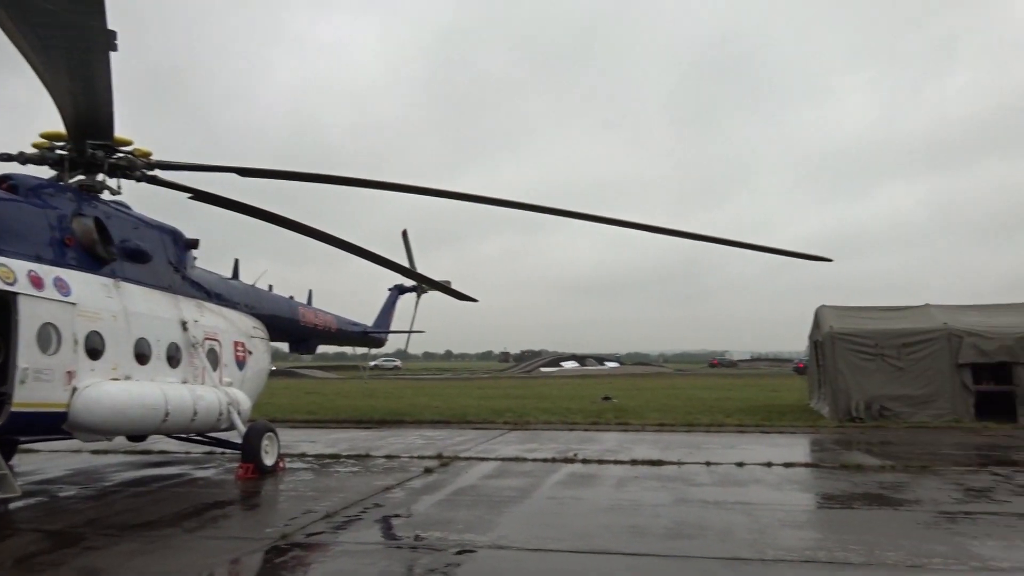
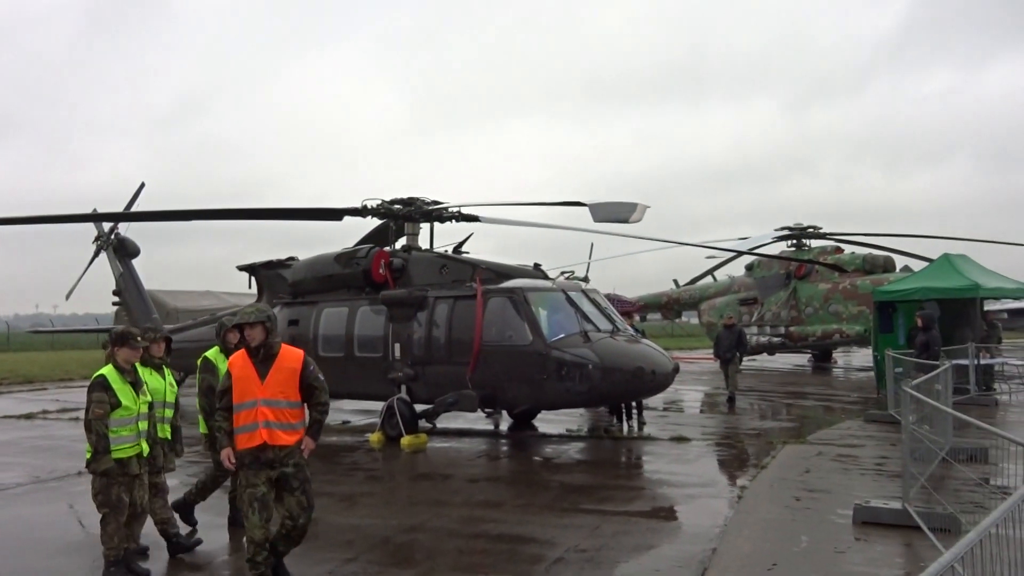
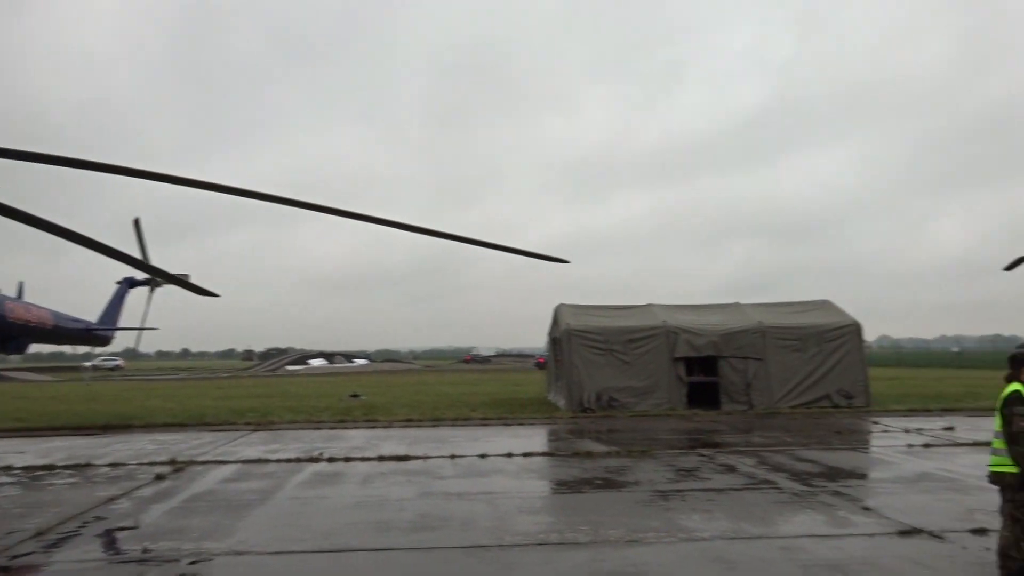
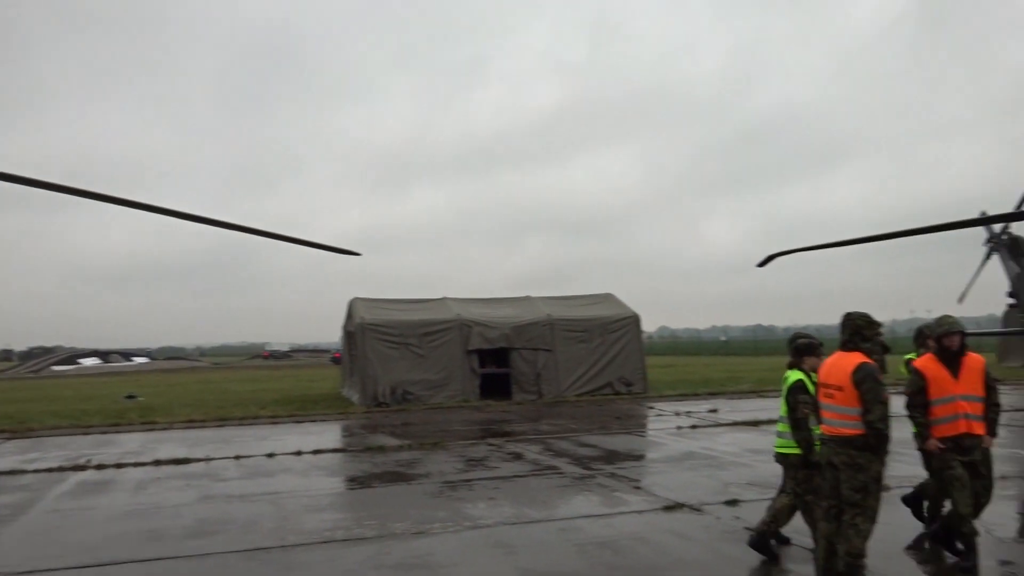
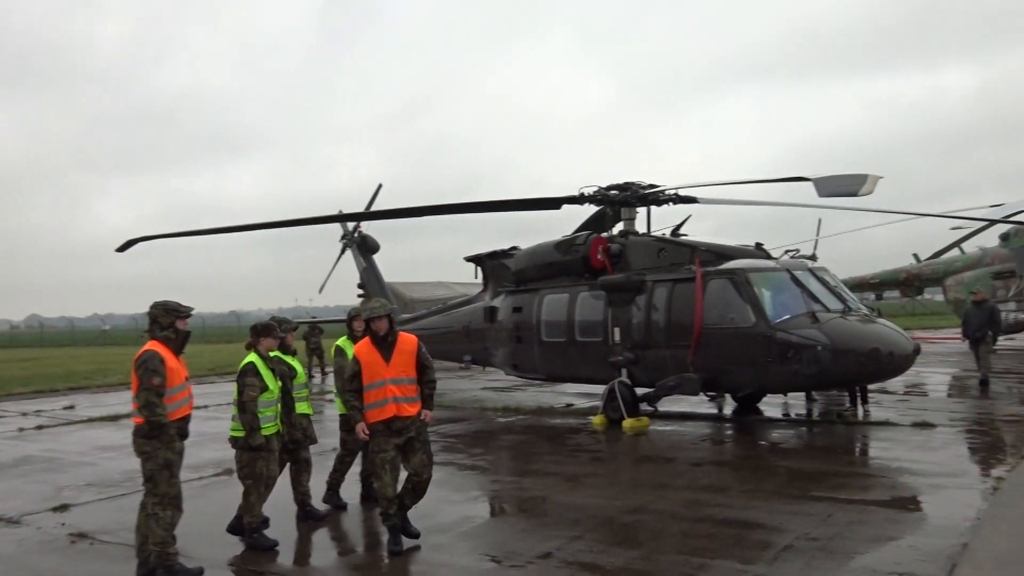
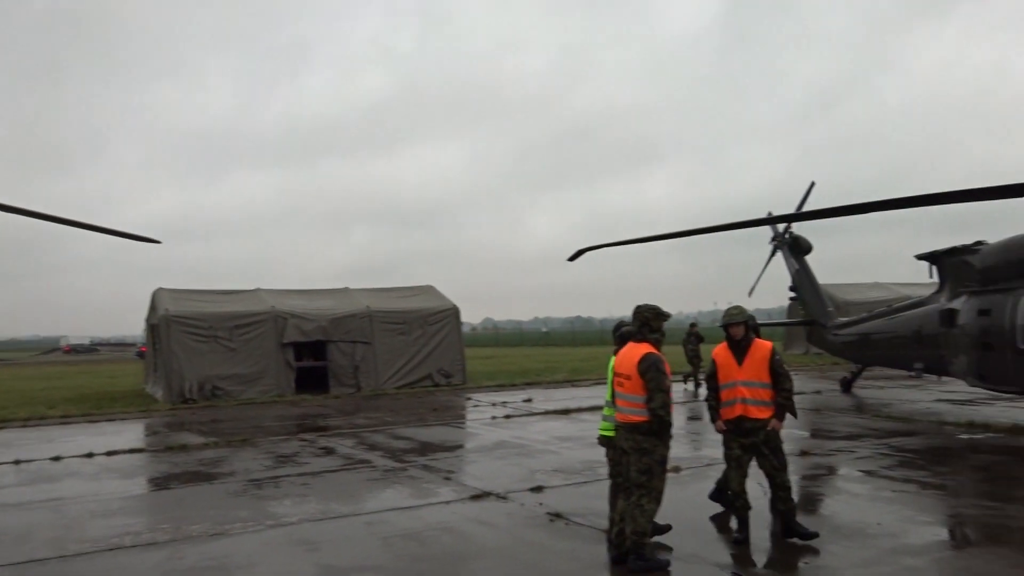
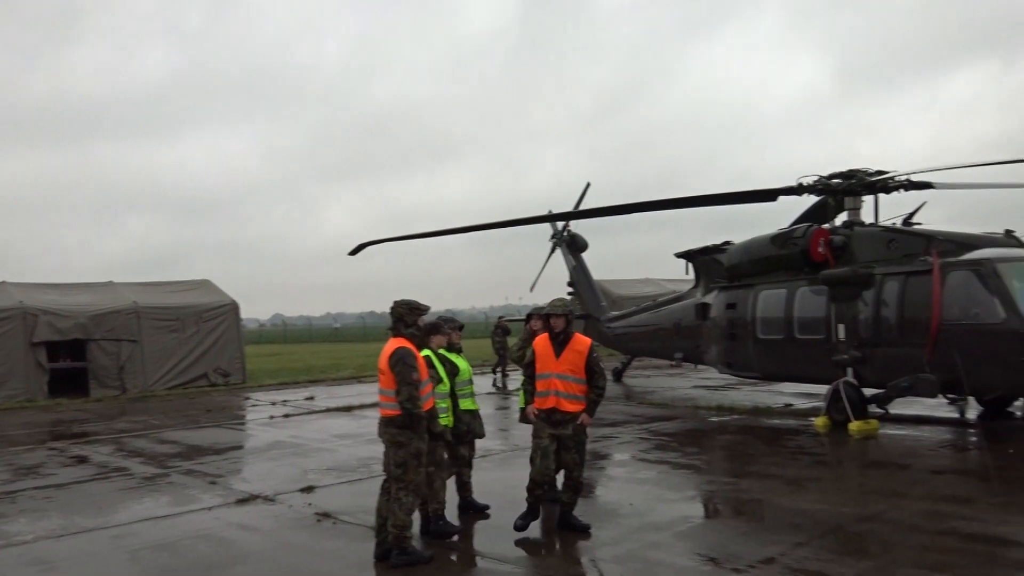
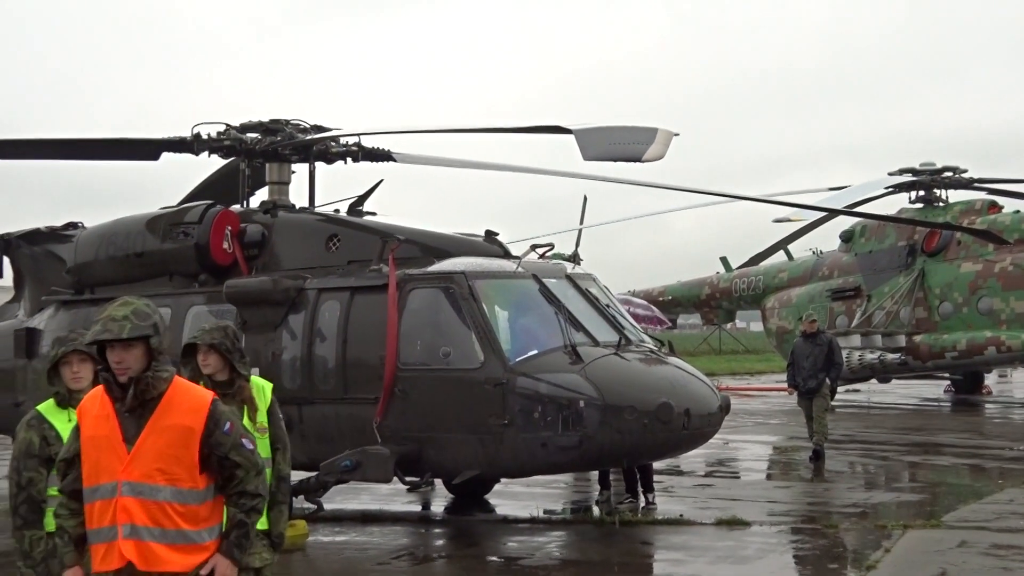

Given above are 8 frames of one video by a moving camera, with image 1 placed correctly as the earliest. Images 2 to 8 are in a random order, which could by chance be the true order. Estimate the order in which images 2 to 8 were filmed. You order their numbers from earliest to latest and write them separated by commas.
3, 4, 6, 7, 5, 2, 8
